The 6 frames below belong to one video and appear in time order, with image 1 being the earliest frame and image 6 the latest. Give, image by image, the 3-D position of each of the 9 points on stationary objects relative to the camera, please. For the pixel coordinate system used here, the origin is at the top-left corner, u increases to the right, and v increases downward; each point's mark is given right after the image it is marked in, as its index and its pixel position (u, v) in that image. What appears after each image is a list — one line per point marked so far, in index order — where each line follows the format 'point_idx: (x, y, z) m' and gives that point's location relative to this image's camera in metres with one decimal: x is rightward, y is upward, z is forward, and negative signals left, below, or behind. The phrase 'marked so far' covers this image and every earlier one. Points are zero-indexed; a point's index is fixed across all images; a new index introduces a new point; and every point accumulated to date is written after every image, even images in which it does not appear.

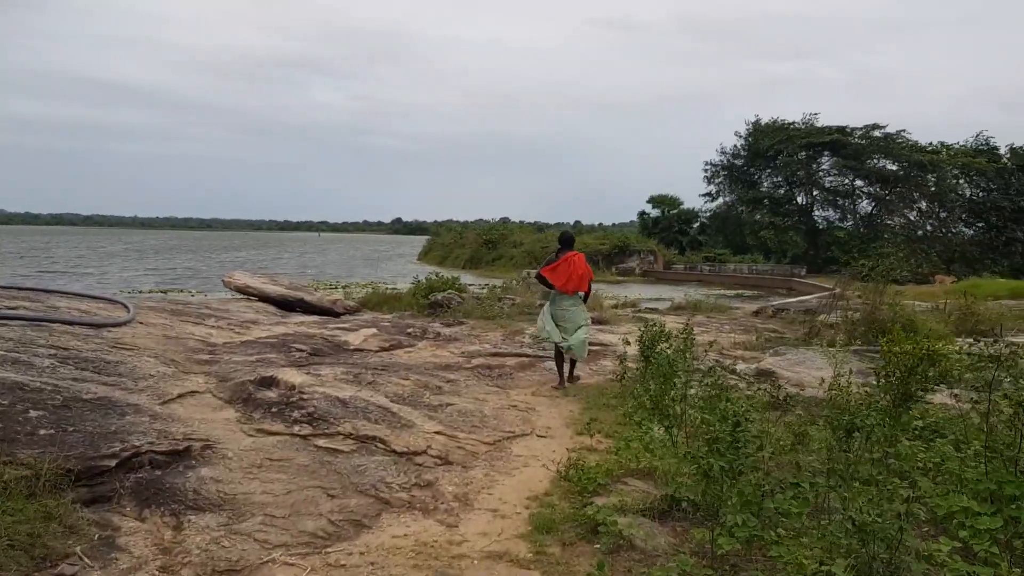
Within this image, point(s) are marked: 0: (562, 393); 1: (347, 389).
0: (+0.4, -0.8, +7.0) m
1: (-0.9, -0.6, +5.4) m
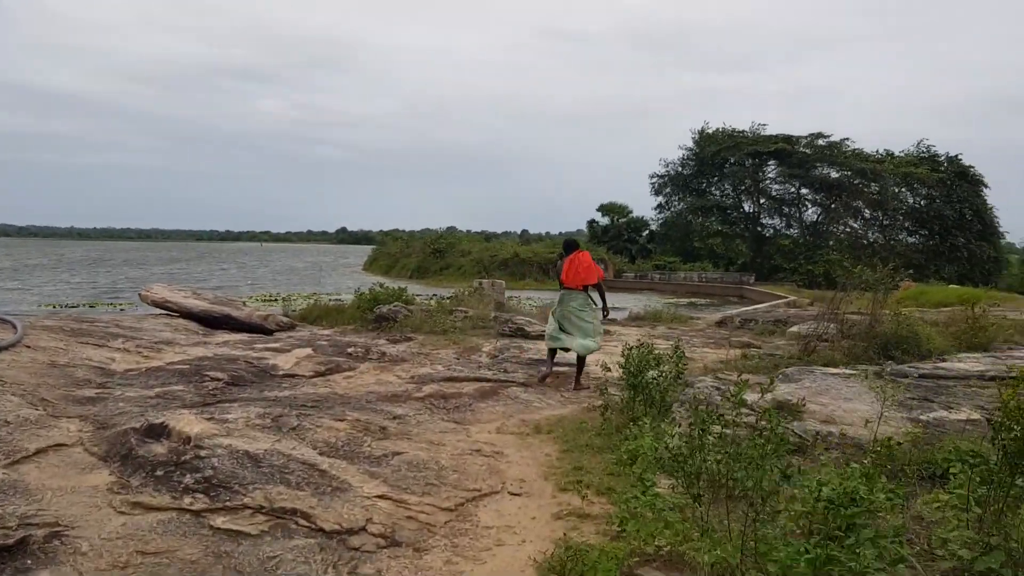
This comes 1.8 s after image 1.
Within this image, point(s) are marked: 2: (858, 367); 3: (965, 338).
0: (+0.1, -0.9, +5.8) m
1: (-1.1, -0.7, +4.1) m
2: (+2.6, -0.6, +7.1) m
3: (+4.3, -0.5, +9.0) m
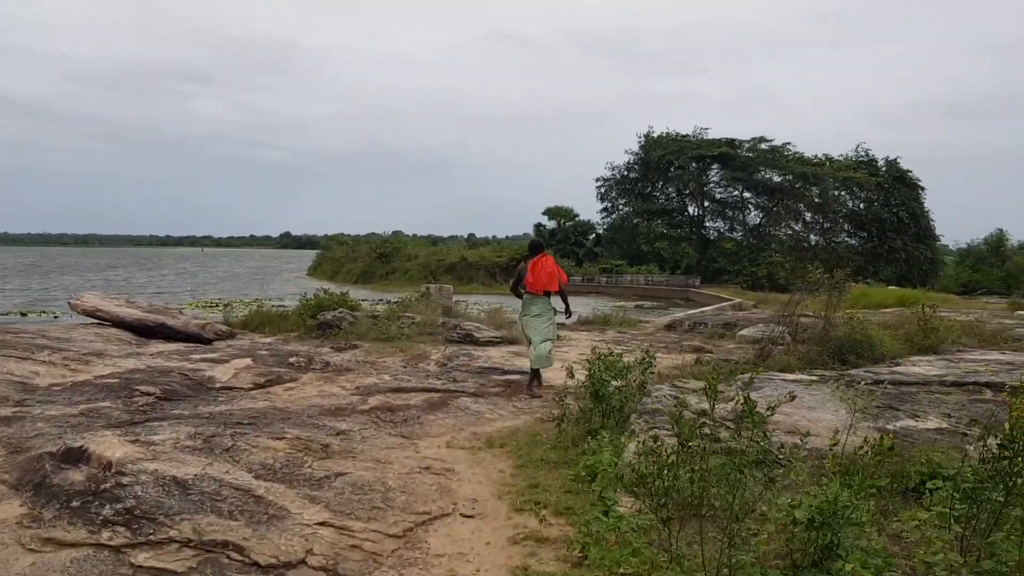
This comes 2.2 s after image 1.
0: (-0.2, -0.9, +5.5) m
1: (-1.3, -0.7, +3.8) m
2: (+2.2, -0.6, +6.9) m
3: (+3.8, -0.5, +9.0) m
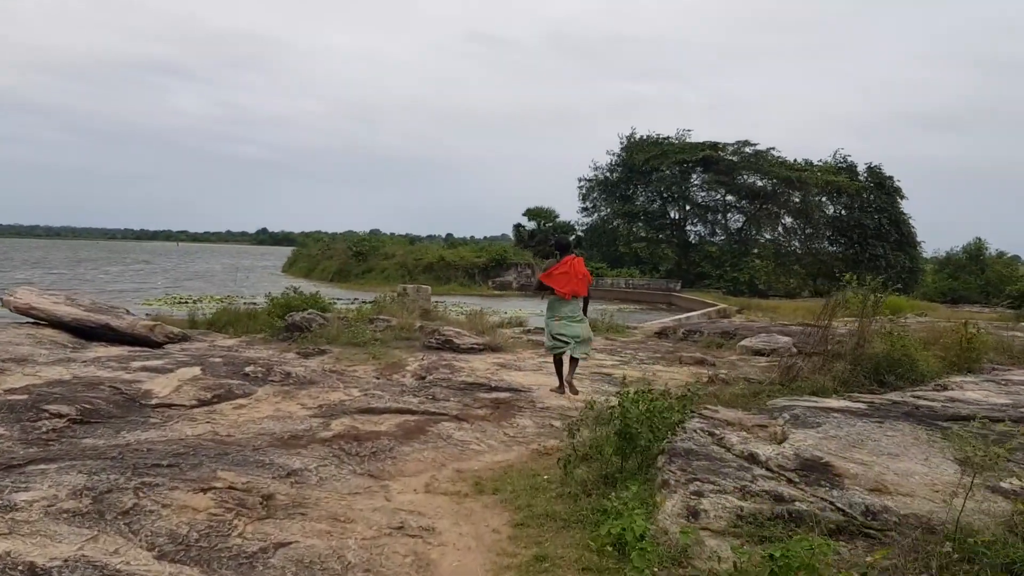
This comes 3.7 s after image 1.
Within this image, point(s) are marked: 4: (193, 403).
0: (-0.2, -0.9, +4.4) m
1: (-1.3, -0.7, +2.7) m
2: (+2.1, -0.7, +5.9) m
3: (+3.7, -0.6, +8.0) m
4: (-2.1, -0.8, +6.2) m
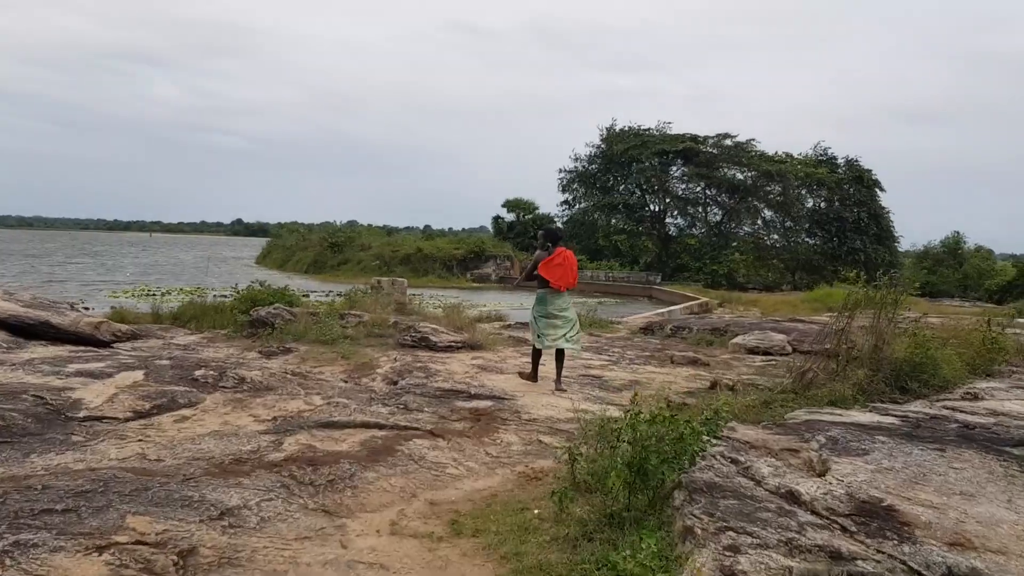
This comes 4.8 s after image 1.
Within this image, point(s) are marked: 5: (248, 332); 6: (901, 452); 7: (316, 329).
0: (-0.3, -0.9, +3.7) m
1: (-1.3, -0.7, +1.9) m
2: (+2.0, -0.7, +5.2) m
3: (+3.6, -0.6, +7.3) m
4: (-2.2, -0.7, +5.4) m
5: (-3.4, -0.6, +12.1) m
6: (+1.4, -0.6, +3.5) m
7: (-2.4, -0.5, +11.5) m
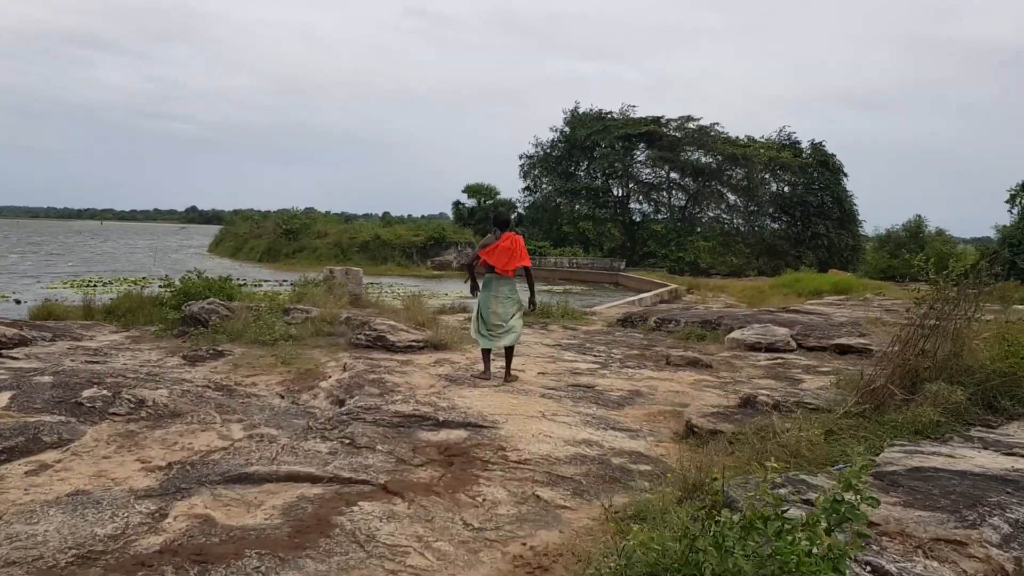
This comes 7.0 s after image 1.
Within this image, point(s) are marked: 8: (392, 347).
0: (-0.2, -0.9, +2.2) m
1: (-1.2, -0.8, +0.4) m
2: (+2.0, -0.7, +3.8) m
3: (+3.4, -0.5, +6.0) m
4: (-2.3, -0.7, +3.9) m
5: (-3.7, -0.5, +10.5) m
6: (+1.4, -0.6, +2.1) m
7: (-2.7, -0.4, +9.9) m
8: (-1.1, -0.6, +9.1) m
